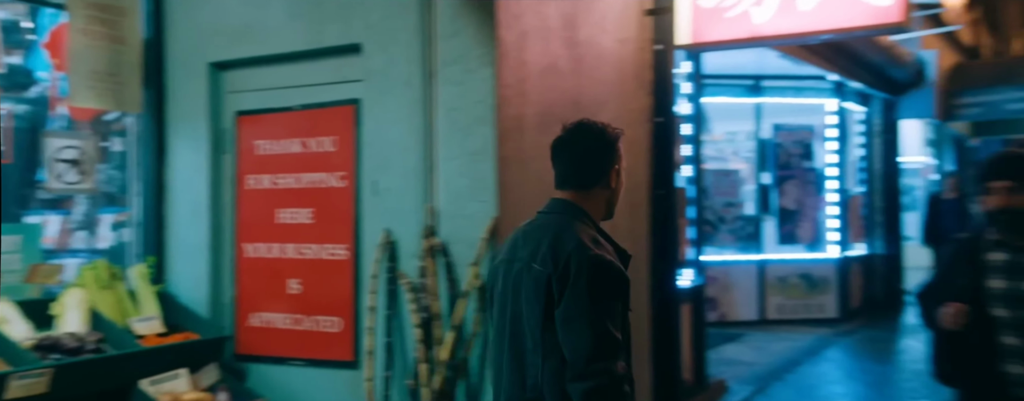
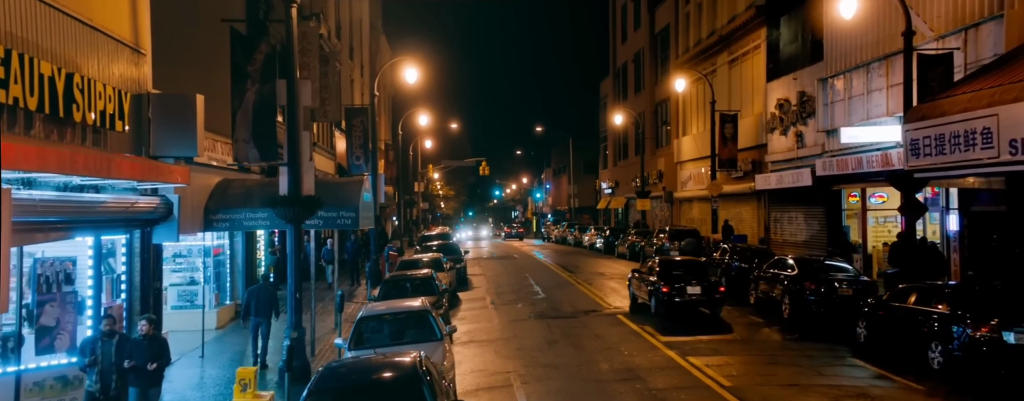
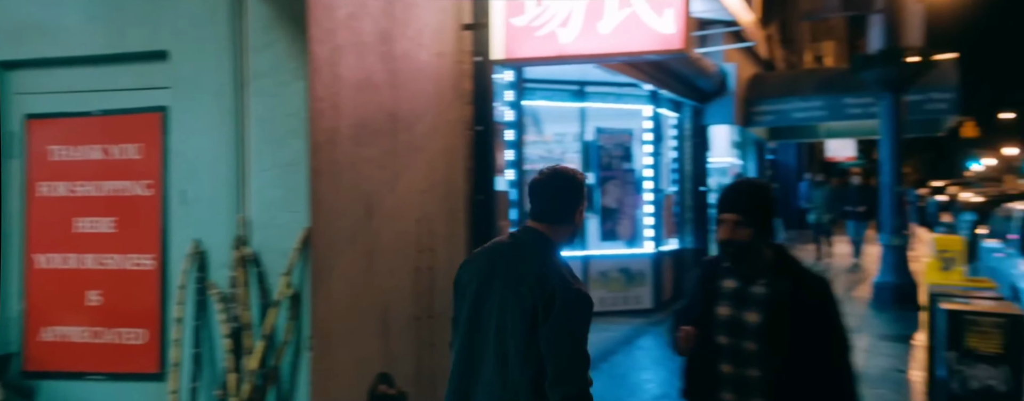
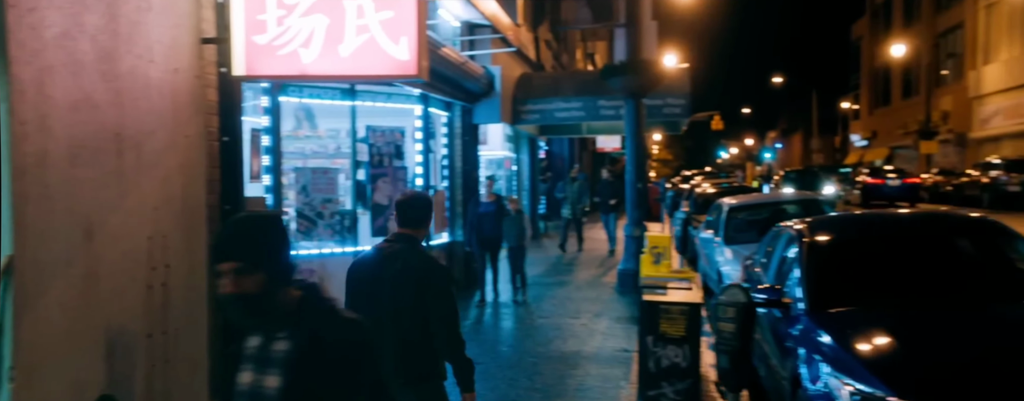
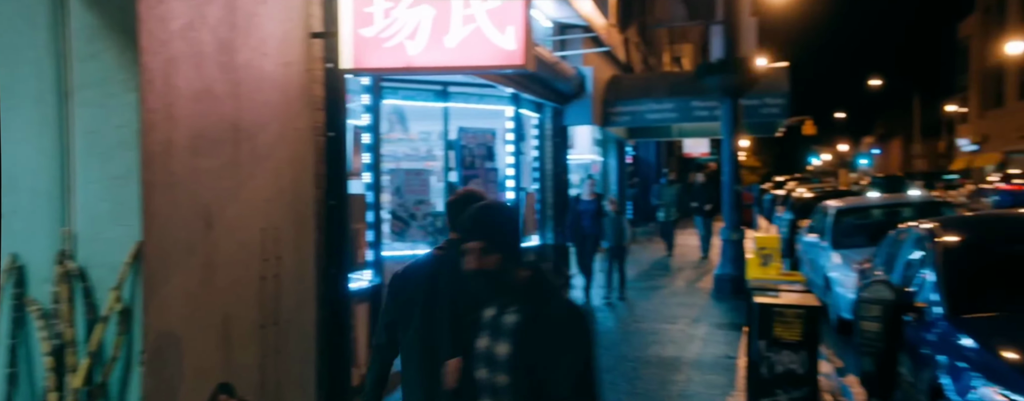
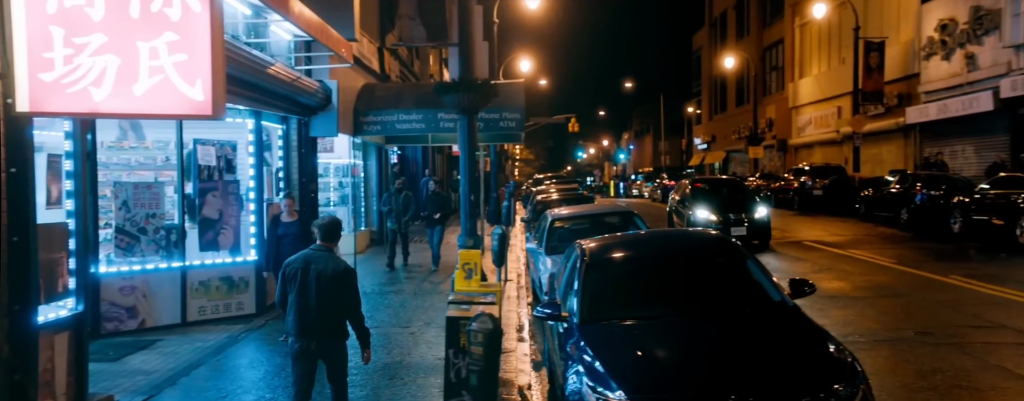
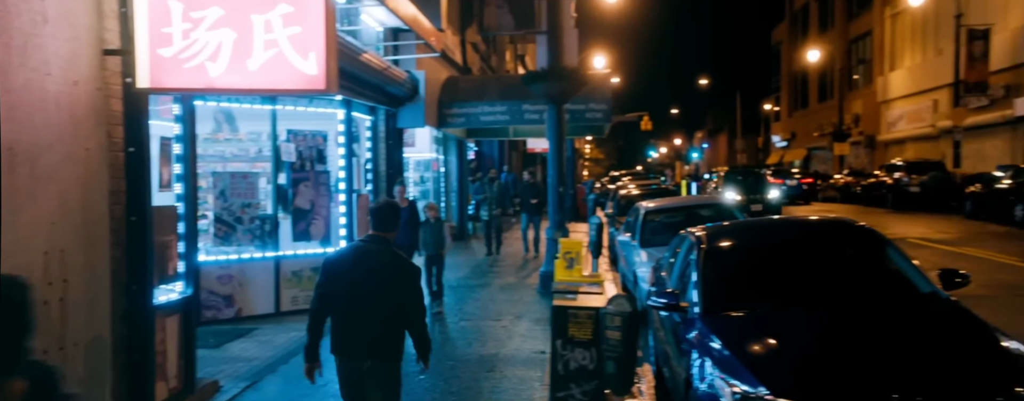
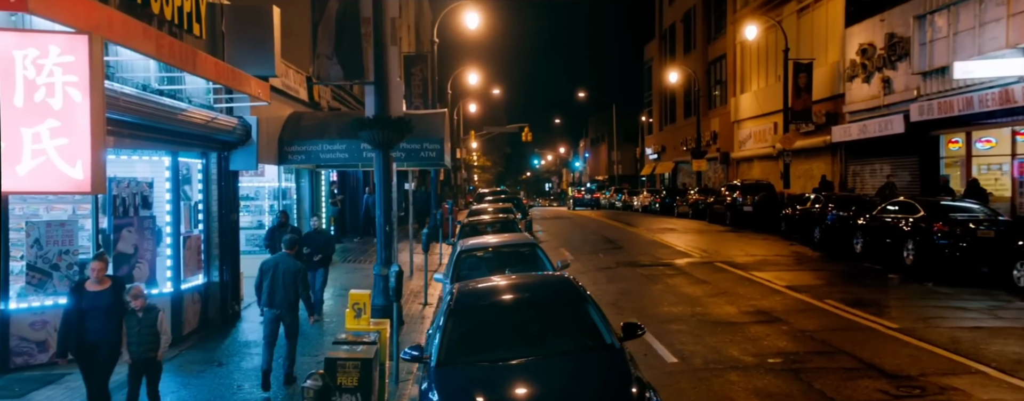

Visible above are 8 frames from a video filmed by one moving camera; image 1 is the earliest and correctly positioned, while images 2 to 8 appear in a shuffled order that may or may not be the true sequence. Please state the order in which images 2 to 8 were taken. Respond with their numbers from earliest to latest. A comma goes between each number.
3, 5, 4, 7, 6, 8, 2
